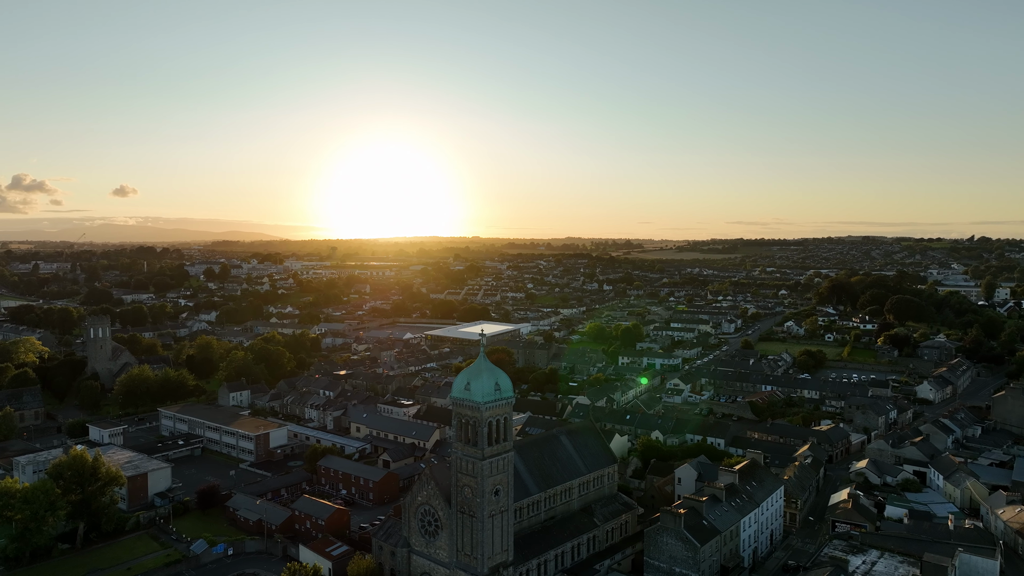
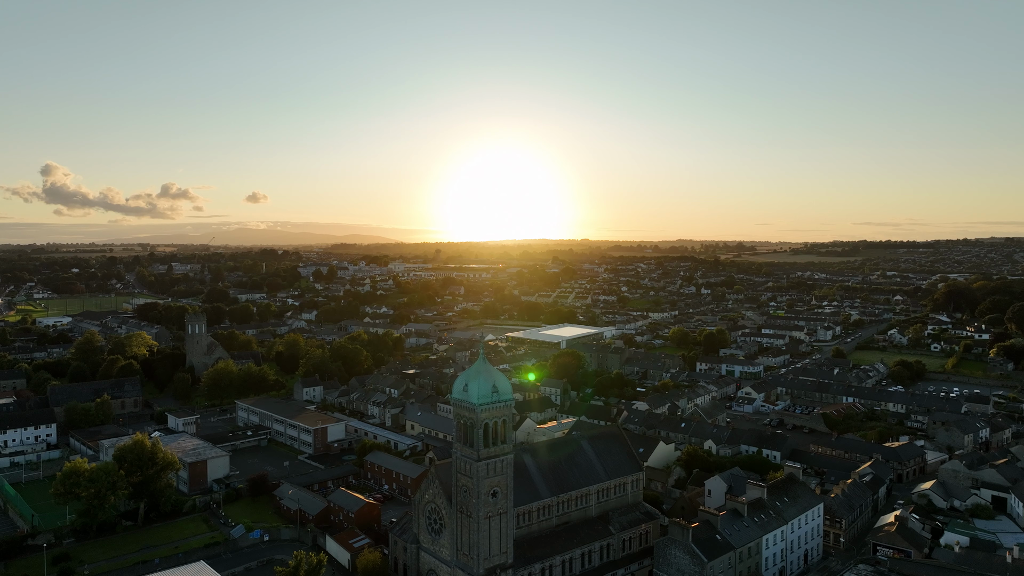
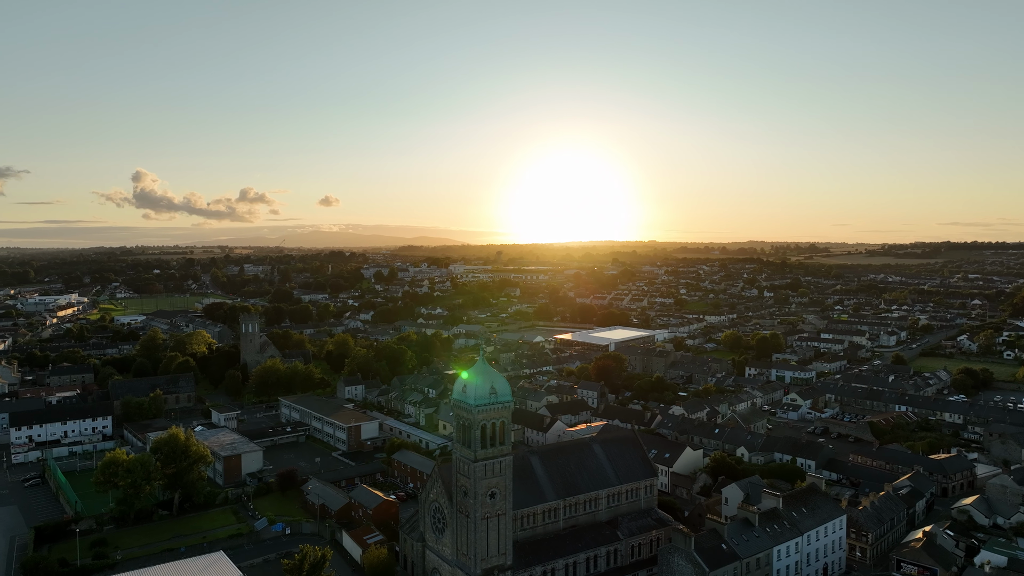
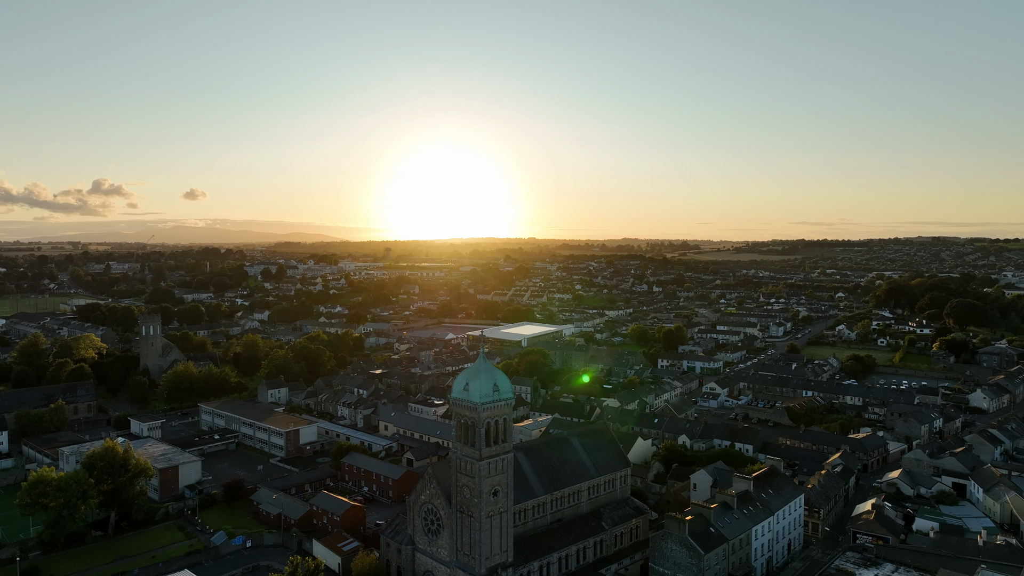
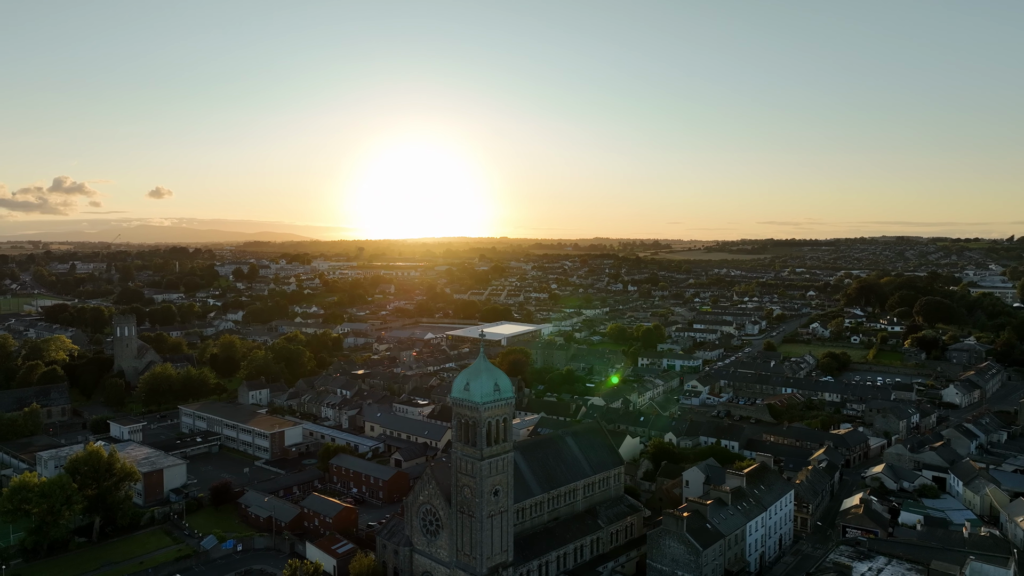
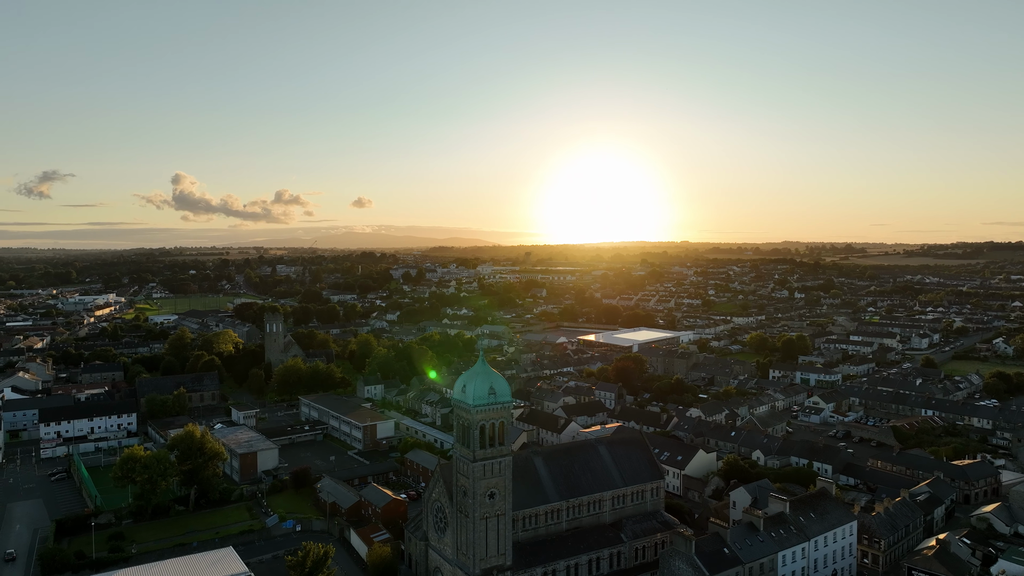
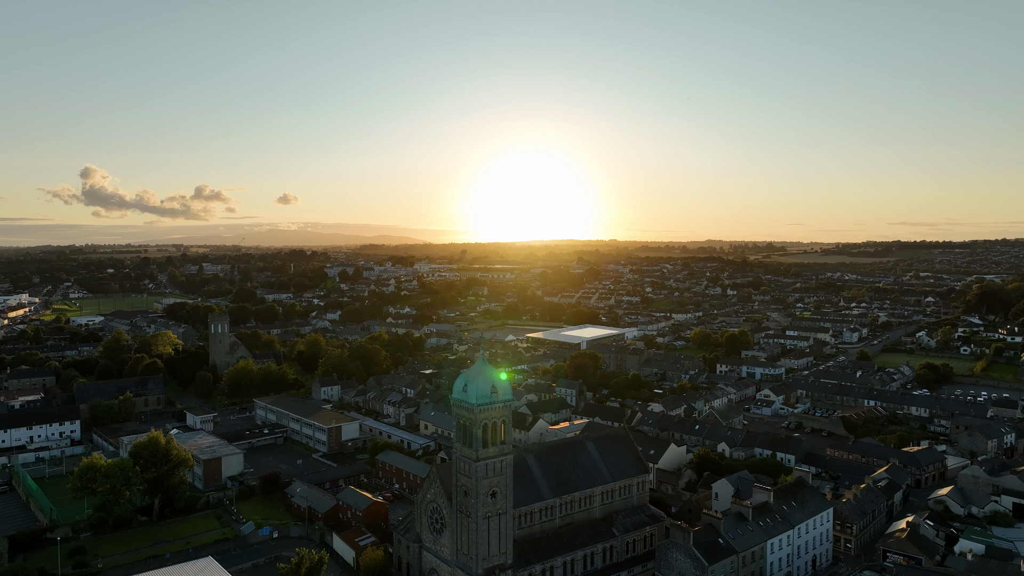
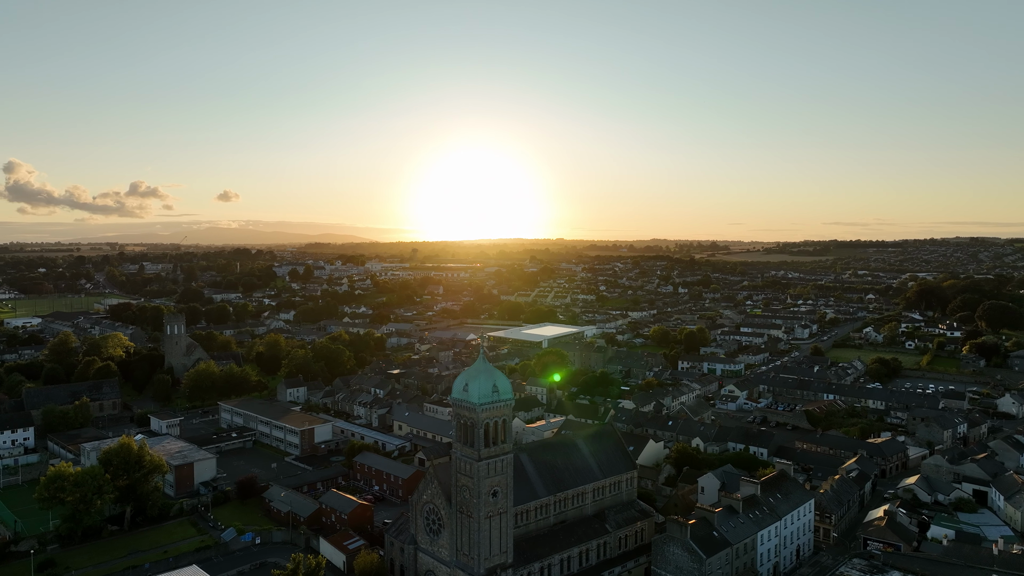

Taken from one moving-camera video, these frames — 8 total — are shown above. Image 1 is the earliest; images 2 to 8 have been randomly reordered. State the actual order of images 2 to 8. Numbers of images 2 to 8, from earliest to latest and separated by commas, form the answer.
5, 4, 8, 2, 7, 3, 6
